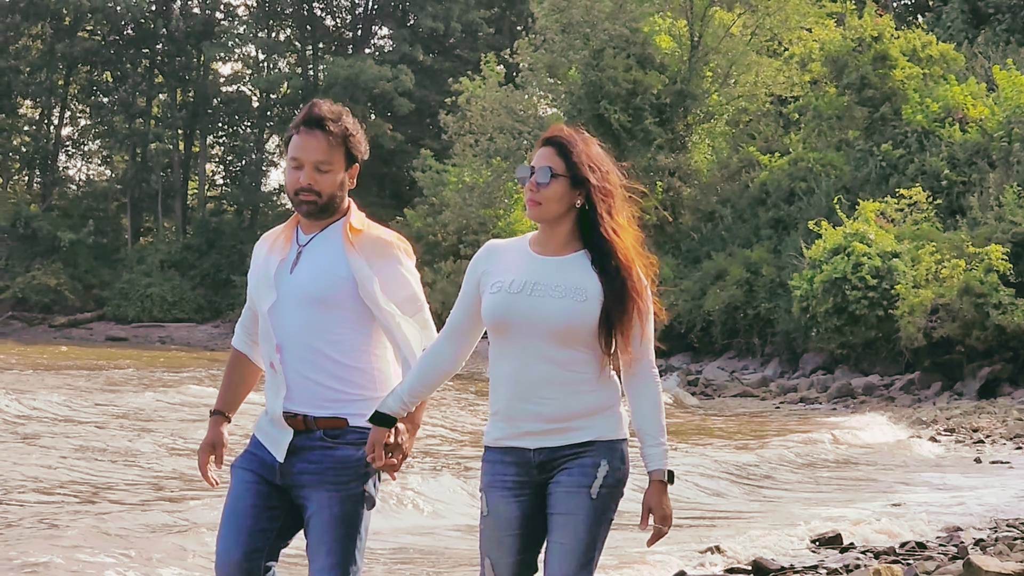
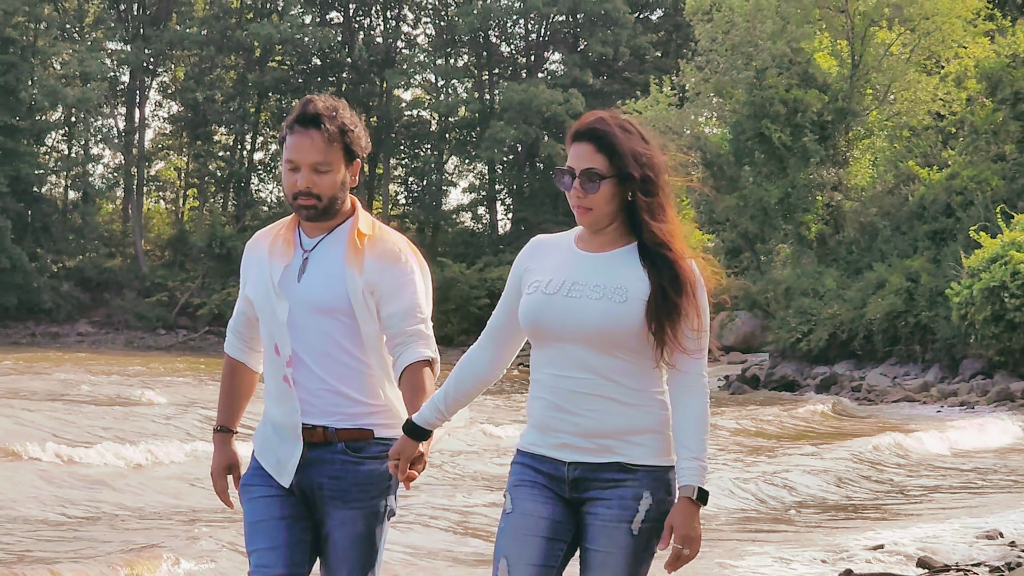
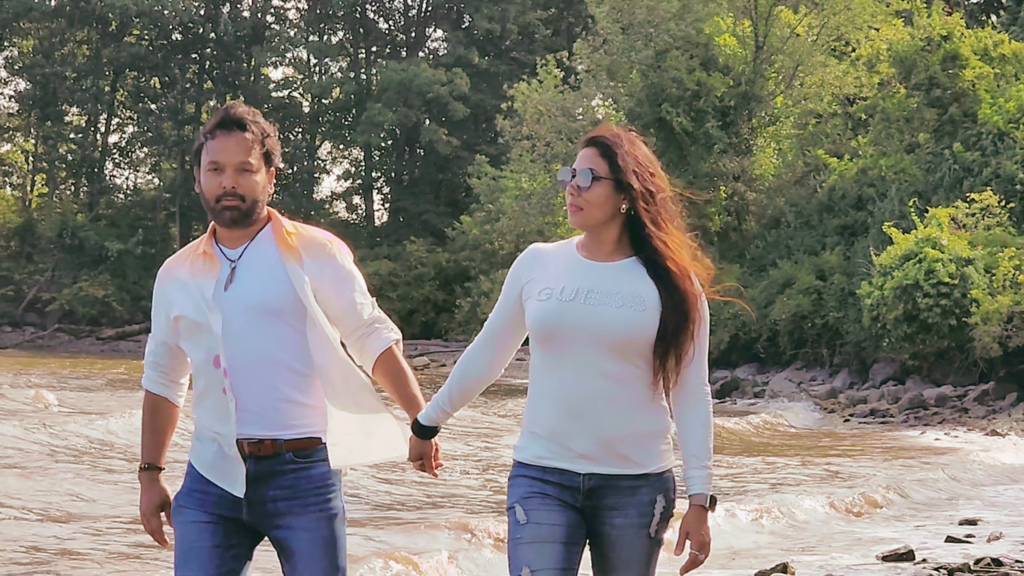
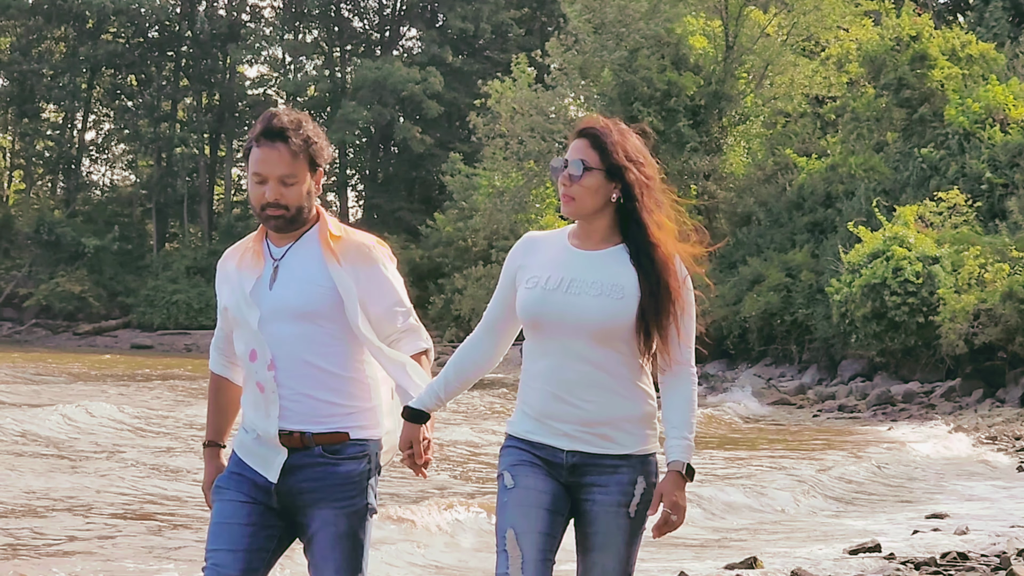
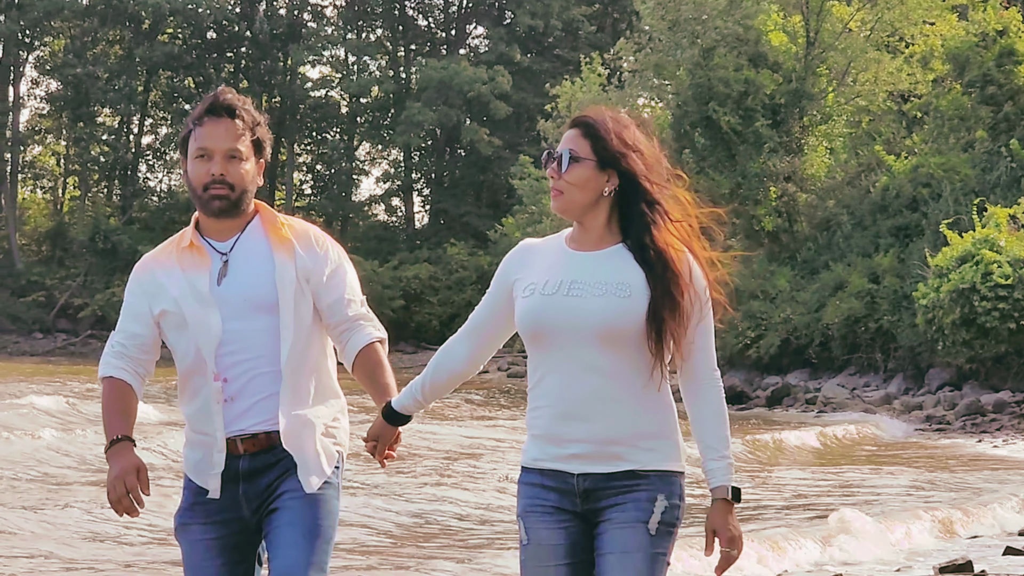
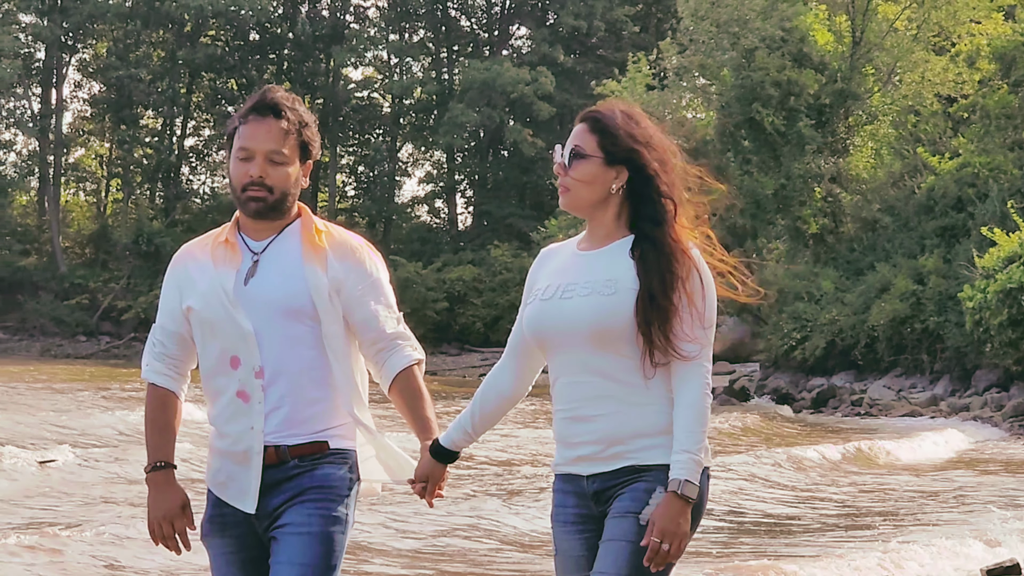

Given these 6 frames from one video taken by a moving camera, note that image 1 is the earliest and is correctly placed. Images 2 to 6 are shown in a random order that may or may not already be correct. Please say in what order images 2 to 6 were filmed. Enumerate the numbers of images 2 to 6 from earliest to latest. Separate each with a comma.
4, 3, 5, 6, 2
